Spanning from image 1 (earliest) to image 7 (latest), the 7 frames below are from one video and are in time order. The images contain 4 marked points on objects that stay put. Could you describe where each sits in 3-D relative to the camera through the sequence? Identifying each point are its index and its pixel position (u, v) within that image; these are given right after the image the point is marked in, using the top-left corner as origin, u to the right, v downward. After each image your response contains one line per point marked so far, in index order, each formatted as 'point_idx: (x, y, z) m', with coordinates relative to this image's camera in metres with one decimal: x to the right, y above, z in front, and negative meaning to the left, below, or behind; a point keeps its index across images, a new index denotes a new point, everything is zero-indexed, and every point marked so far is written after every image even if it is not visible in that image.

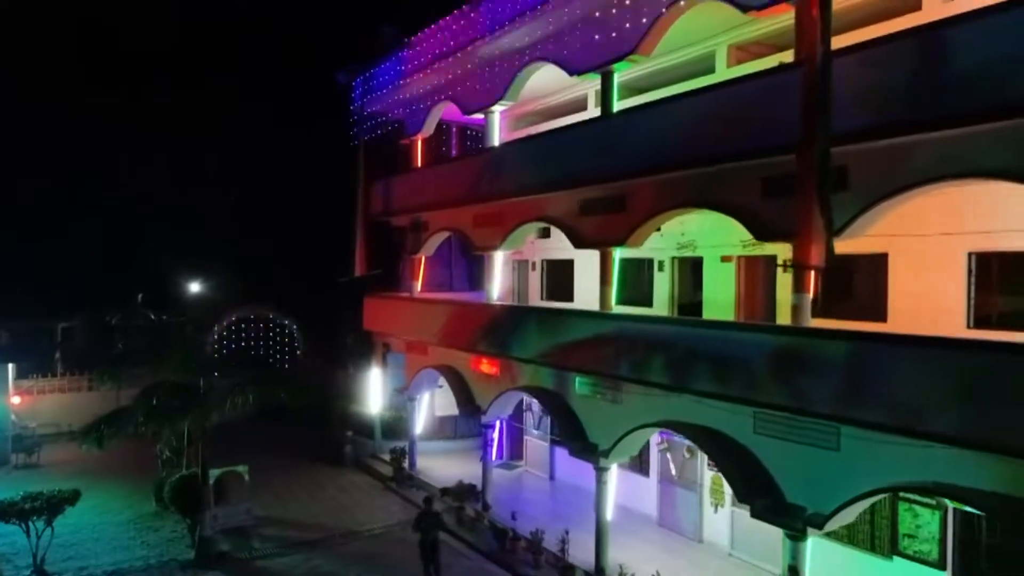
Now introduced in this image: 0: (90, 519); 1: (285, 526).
0: (-7.8, -4.3, +13.4) m
1: (-4.1, -4.3, +12.9) m
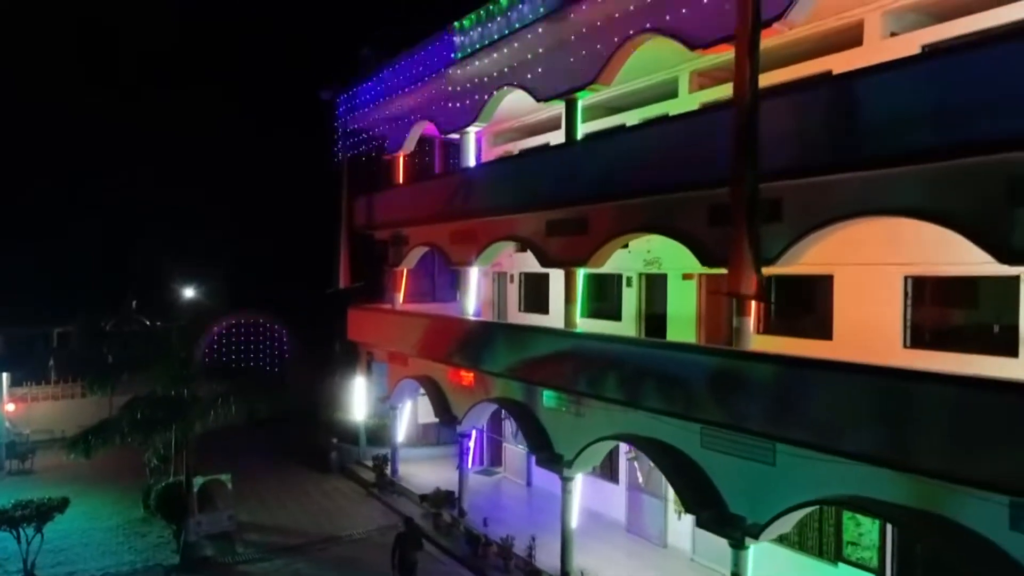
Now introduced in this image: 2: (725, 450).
0: (-8.3, -4.6, +13.9) m
1: (-4.6, -4.5, +13.4) m
2: (+2.4, -1.9, +8.3) m
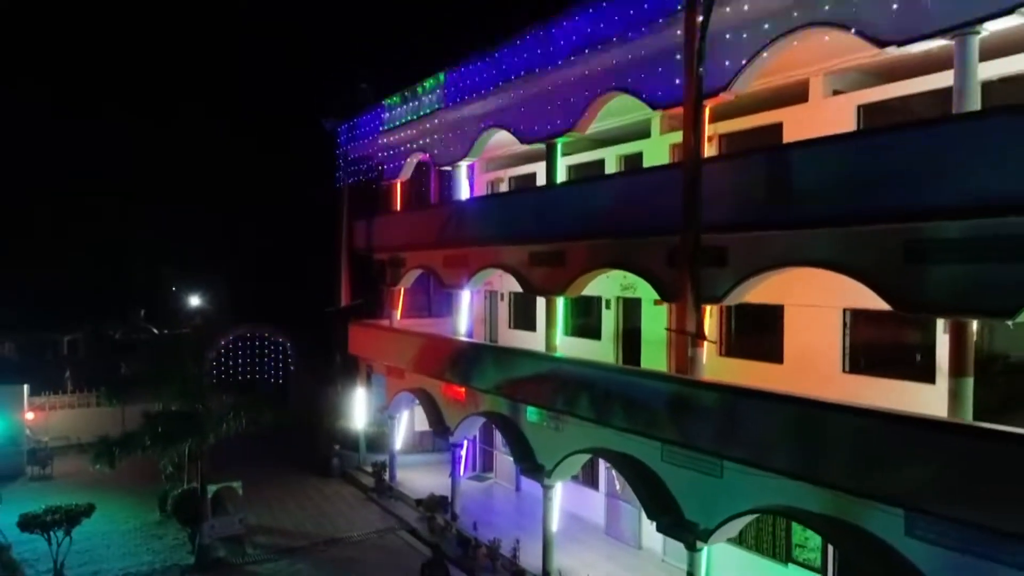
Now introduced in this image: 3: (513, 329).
0: (-8.6, -5.0, +15.0) m
1: (-4.8, -5.0, +14.6) m
2: (+2.2, -2.3, +9.4) m
3: (0.0, -0.9, +16.4) m
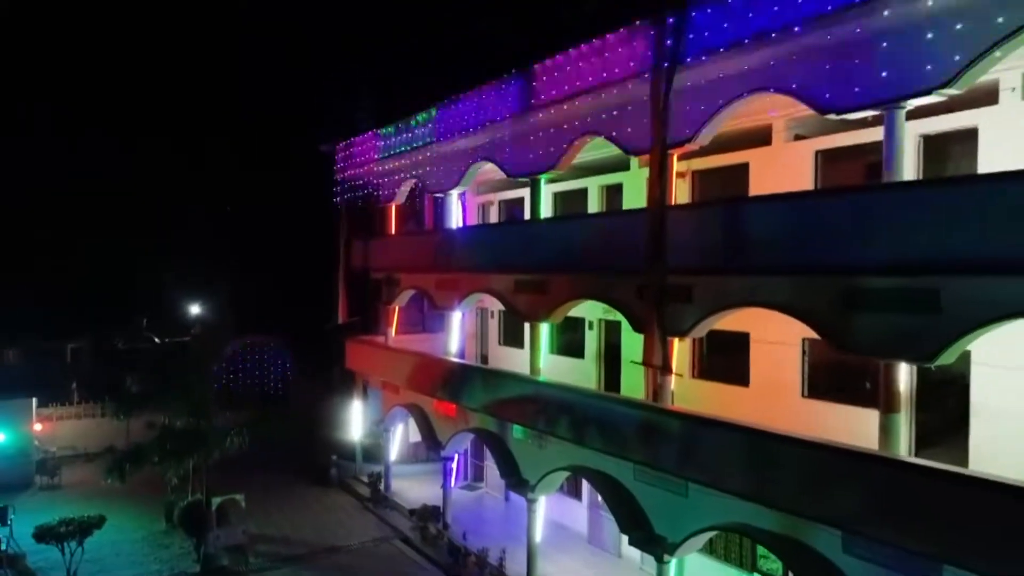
0: (-8.8, -5.5, +15.8) m
1: (-5.0, -5.4, +15.3) m
2: (+2.0, -2.8, +10.2) m
3: (-0.2, -1.4, +17.2) m
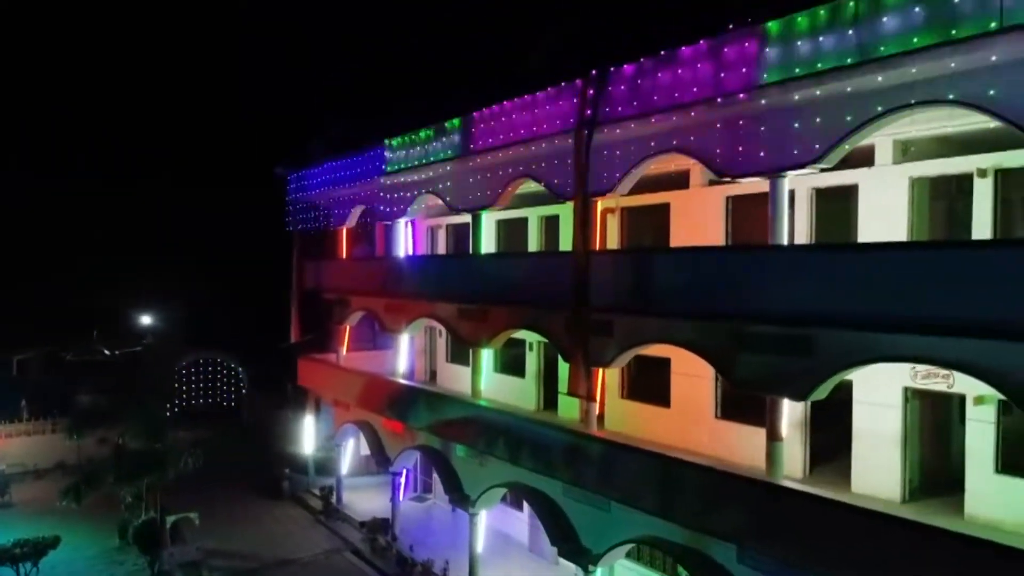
0: (-10.0, -6.0, +16.2) m
1: (-6.3, -6.0, +15.9) m
2: (+1.0, -3.3, +11.2) m
3: (-1.6, -1.9, +18.0) m
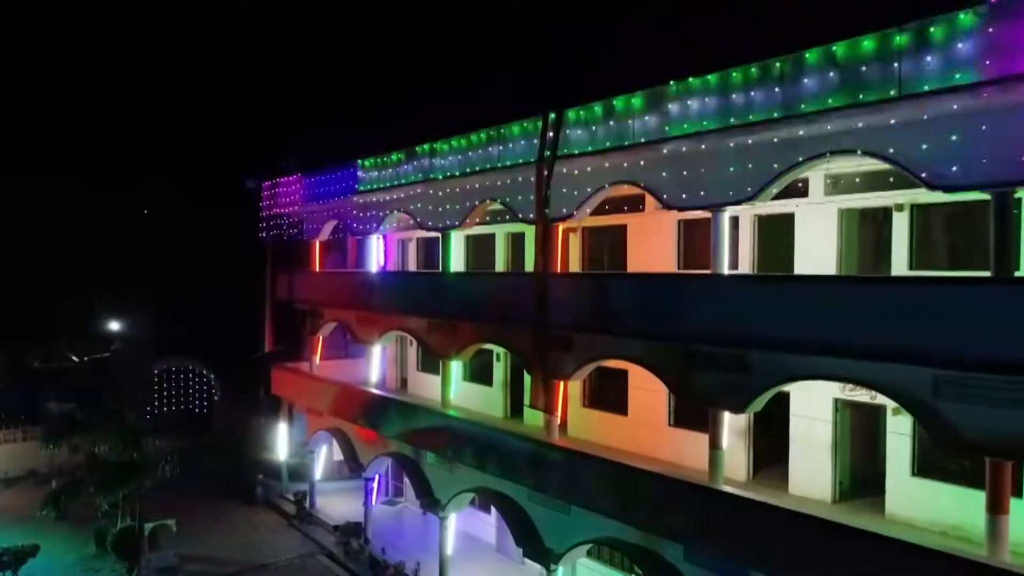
0: (-10.8, -6.3, +16.5) m
1: (-7.0, -6.3, +16.4) m
2: (+0.5, -3.6, +12.0) m
3: (-2.4, -2.2, +18.7) m
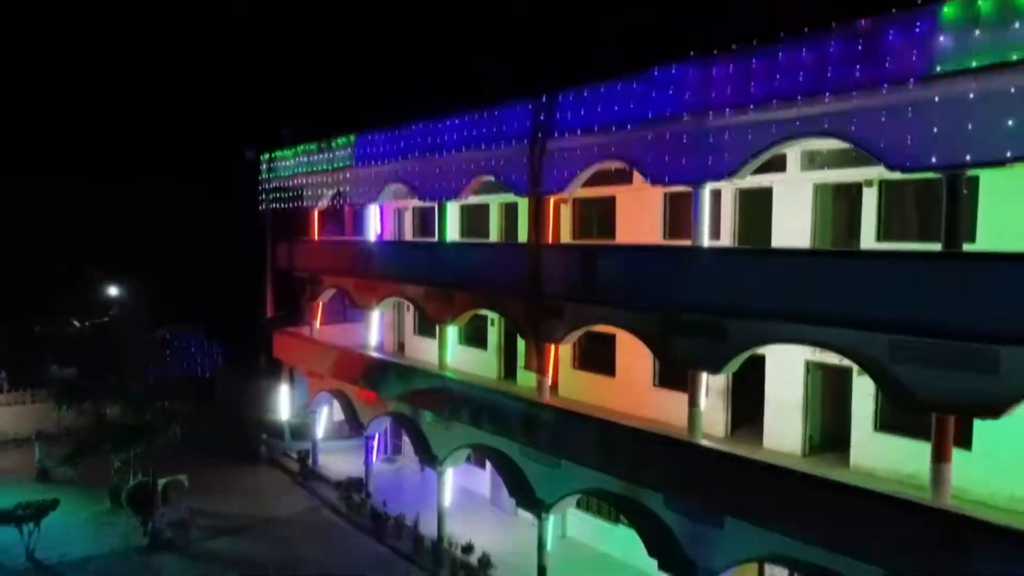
0: (-10.9, -5.5, +17.4) m
1: (-7.1, -5.5, +17.3) m
2: (+0.4, -3.0, +12.9) m
3: (-2.6, -1.3, +19.4) m
